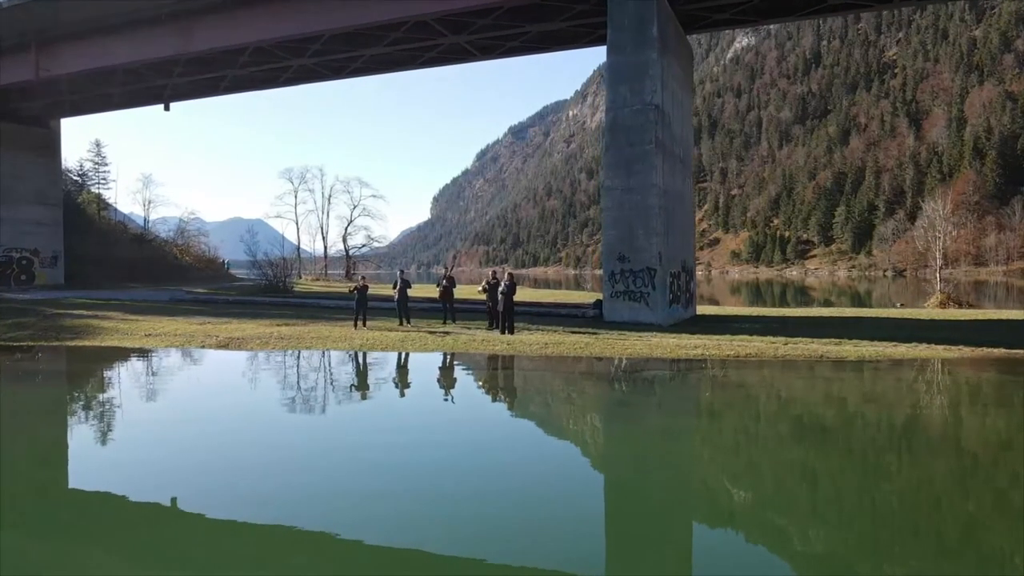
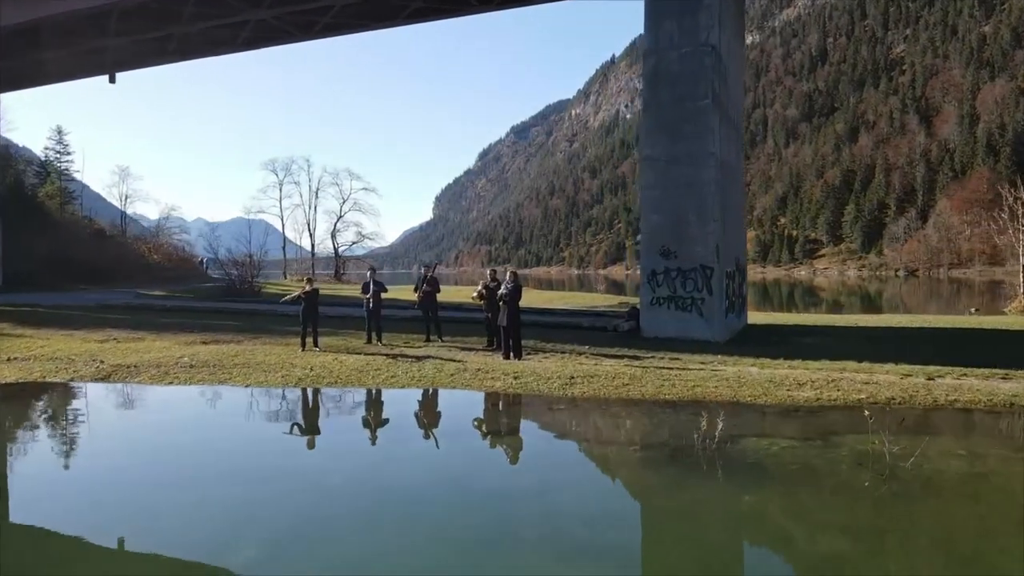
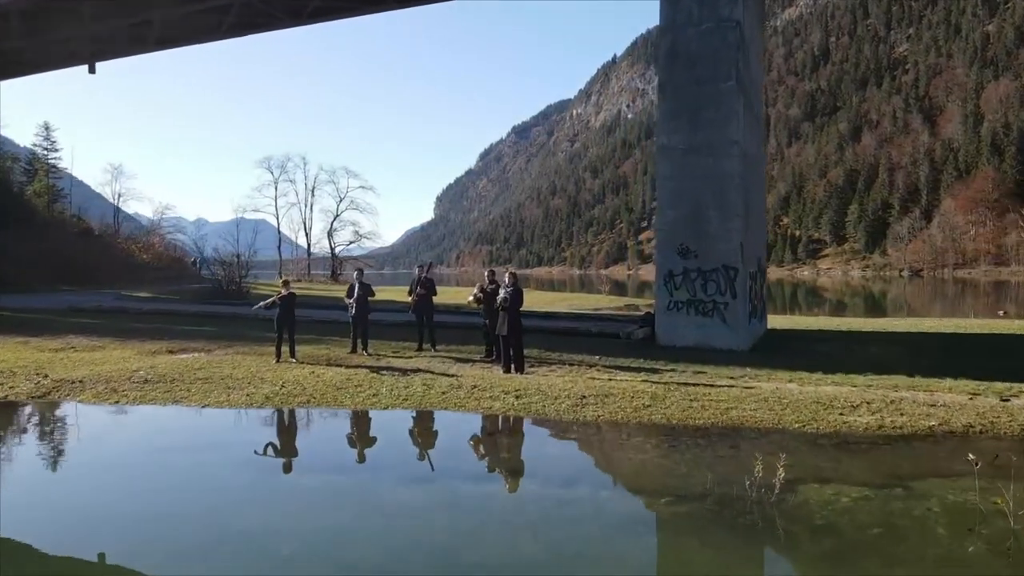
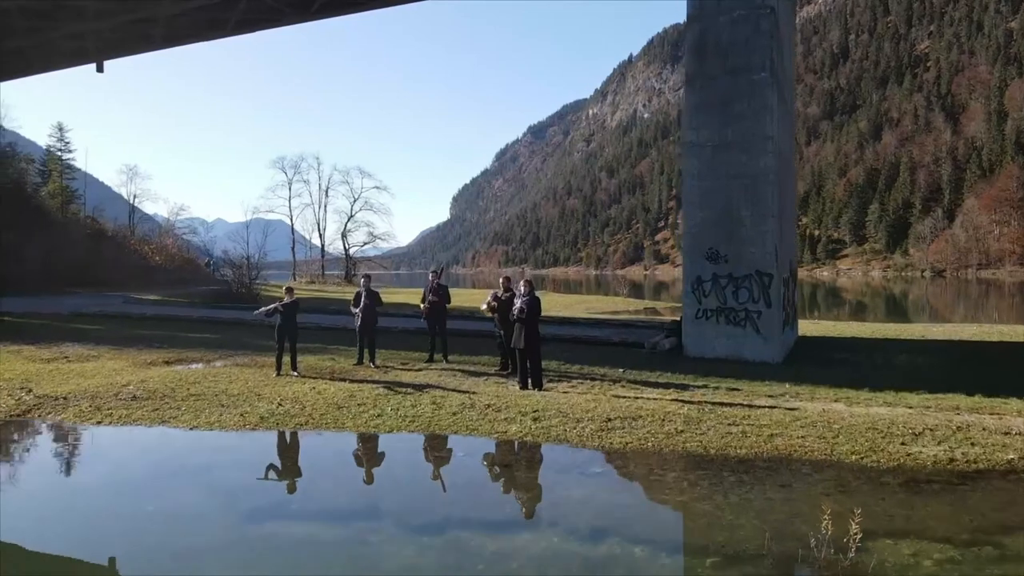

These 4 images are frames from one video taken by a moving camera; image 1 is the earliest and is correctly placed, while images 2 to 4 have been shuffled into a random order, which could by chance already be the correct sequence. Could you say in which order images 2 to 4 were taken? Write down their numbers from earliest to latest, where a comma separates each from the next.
2, 3, 4
